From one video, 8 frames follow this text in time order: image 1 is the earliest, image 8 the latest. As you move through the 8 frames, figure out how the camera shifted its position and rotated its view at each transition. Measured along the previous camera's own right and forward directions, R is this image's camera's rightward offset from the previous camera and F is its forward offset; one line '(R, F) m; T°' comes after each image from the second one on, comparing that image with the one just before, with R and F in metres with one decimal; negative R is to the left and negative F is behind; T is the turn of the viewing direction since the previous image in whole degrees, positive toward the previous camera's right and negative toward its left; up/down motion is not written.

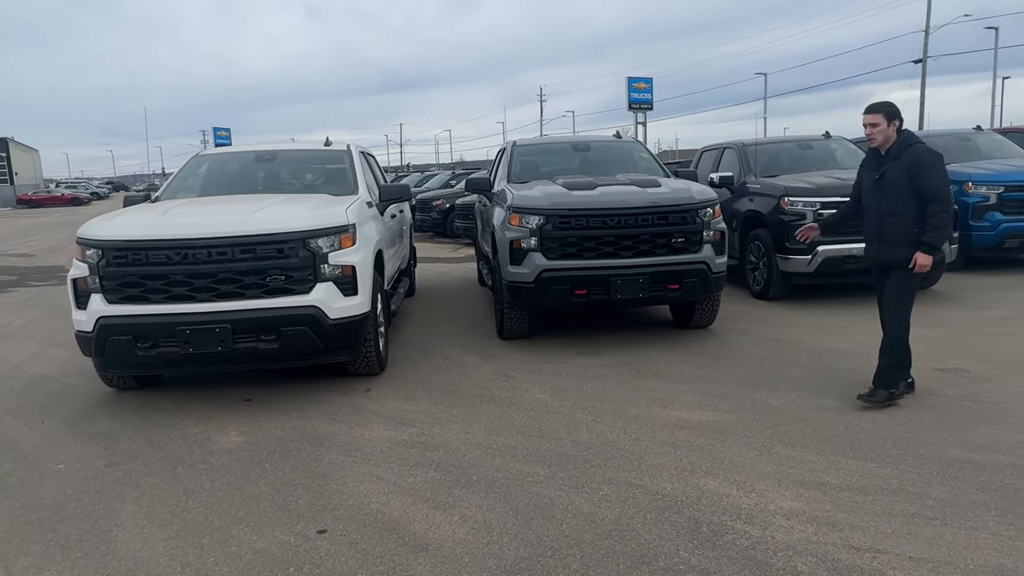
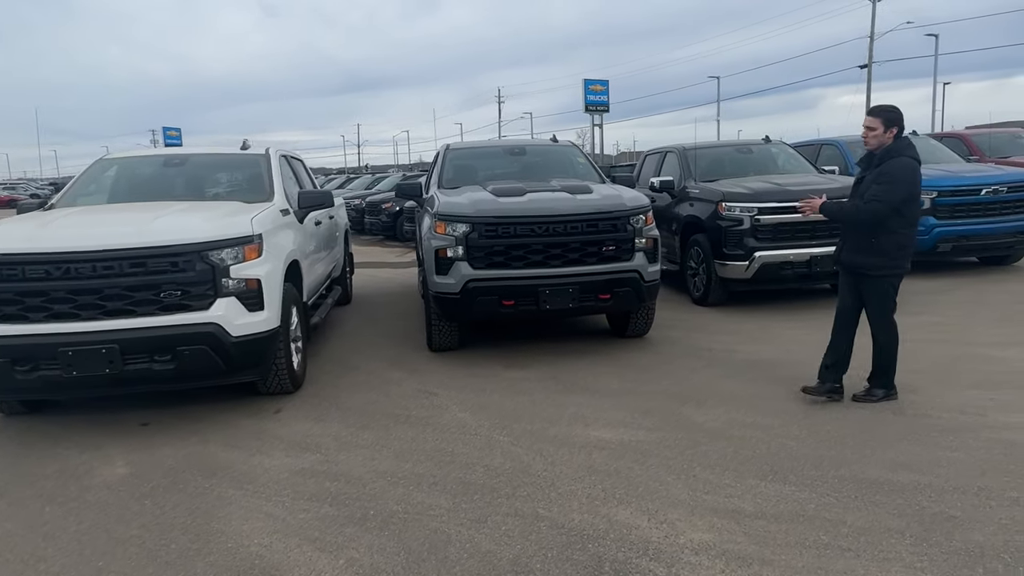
(+0.3, +0.2) m; +3°
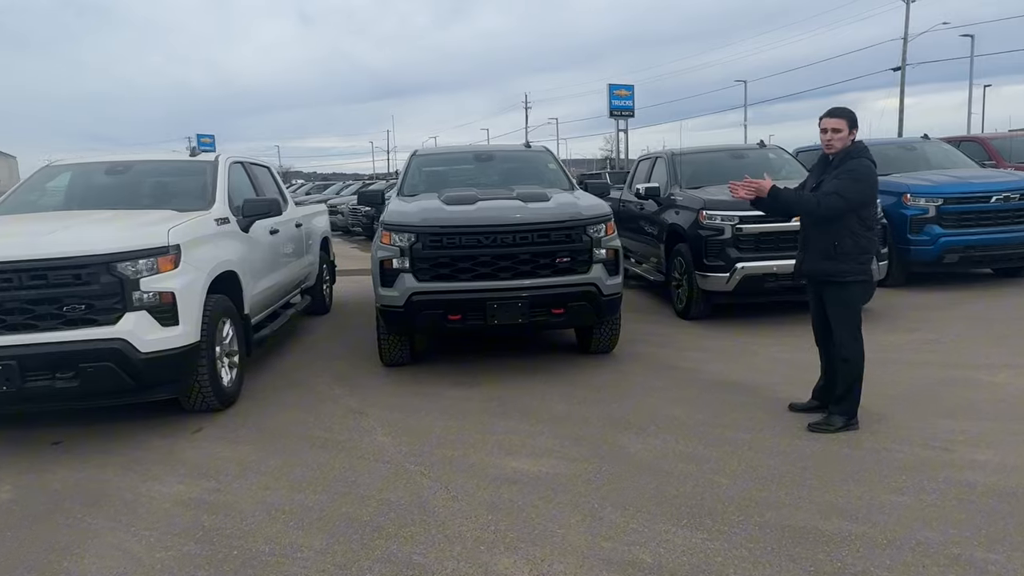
(+0.7, +0.3) m; -3°
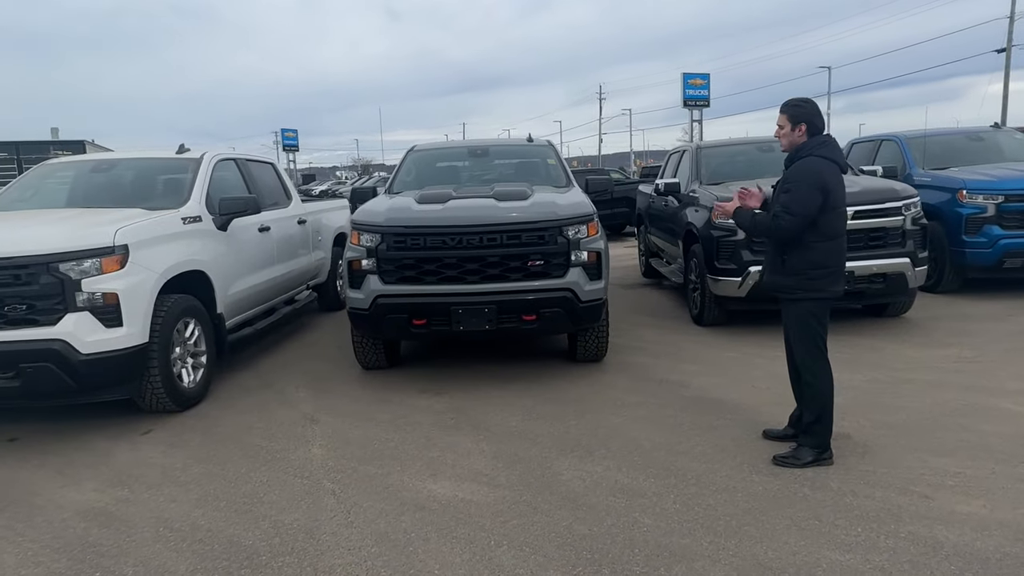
(+0.8, +0.4) m; -6°
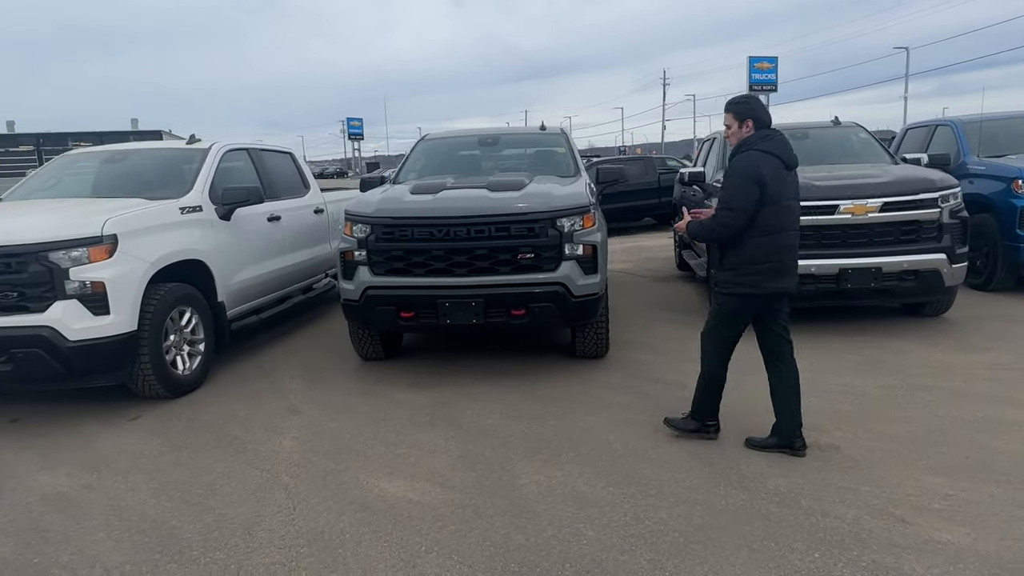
(+0.5, +0.2) m; -5°
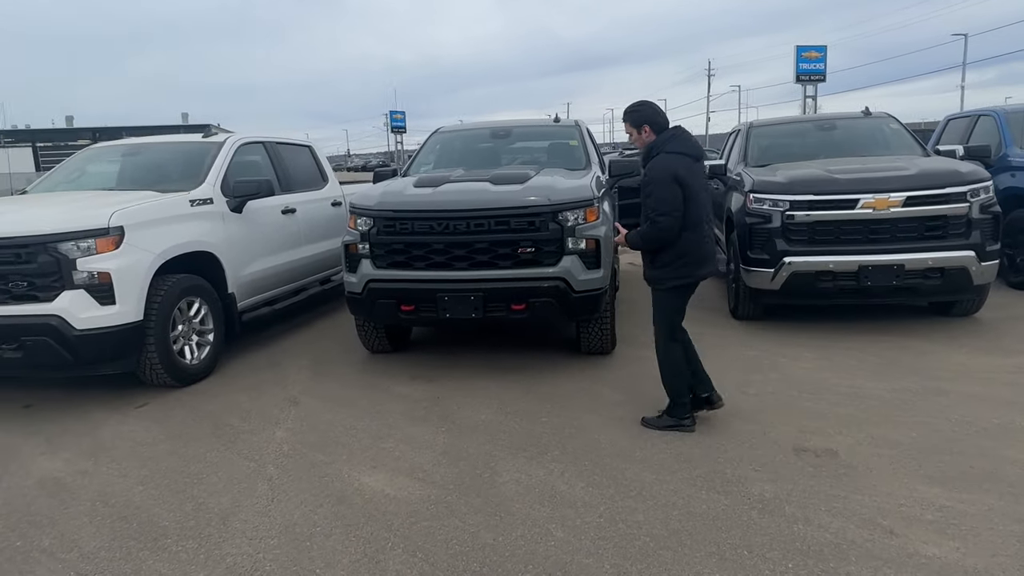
(+0.3, +0.1) m; -3°
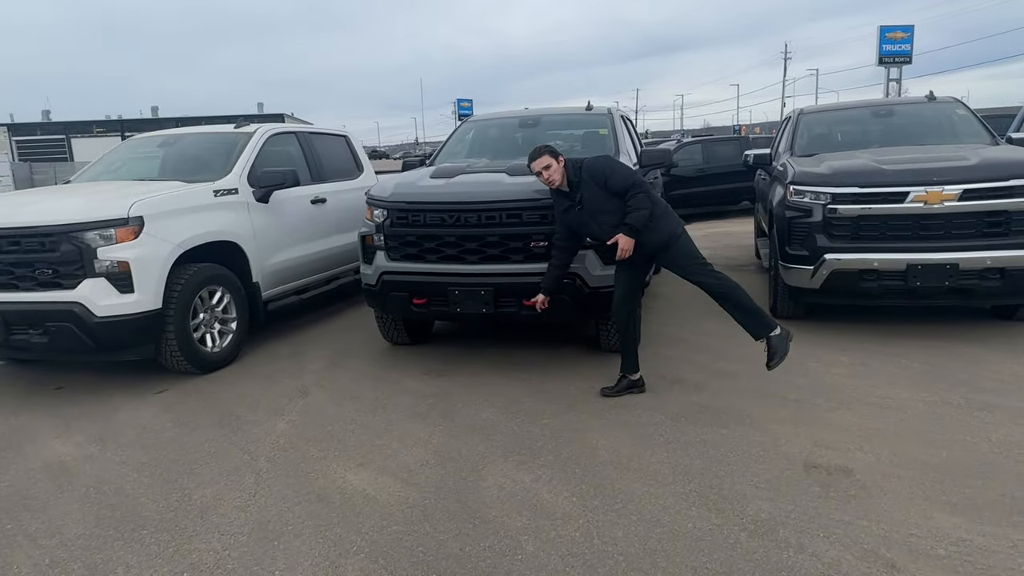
(+0.4, +0.2) m; -6°
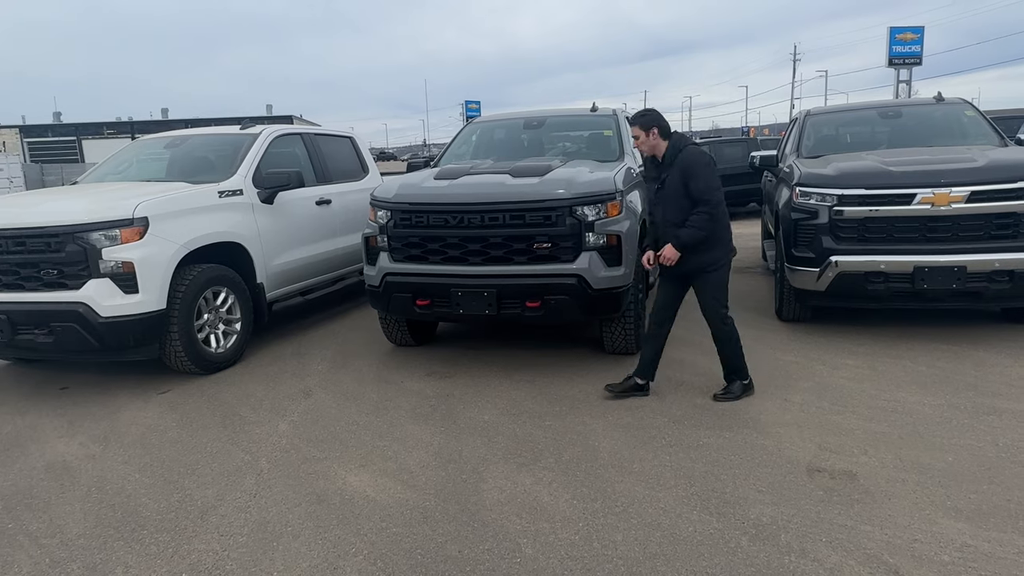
(0.0, 0.0) m; -1°
